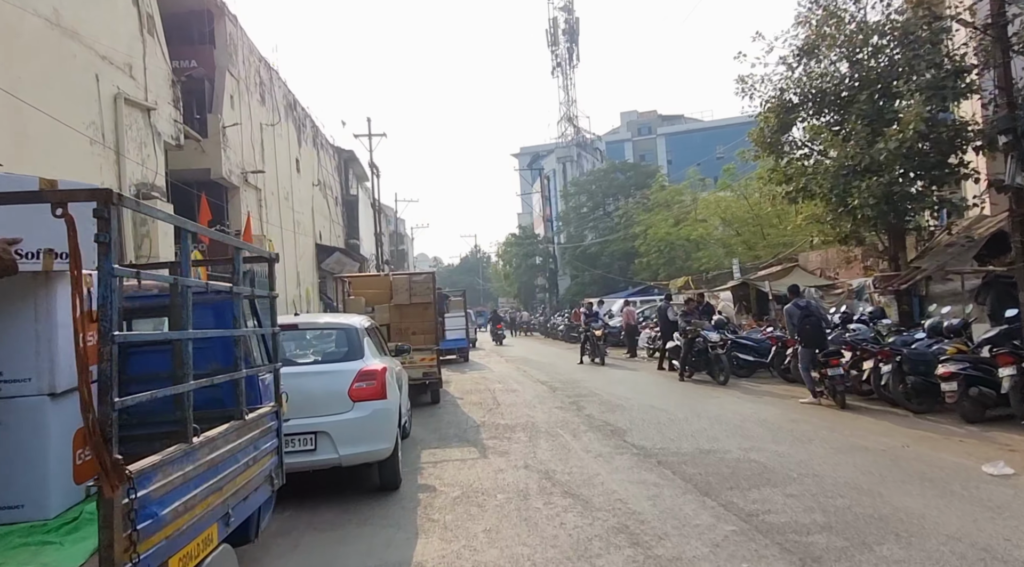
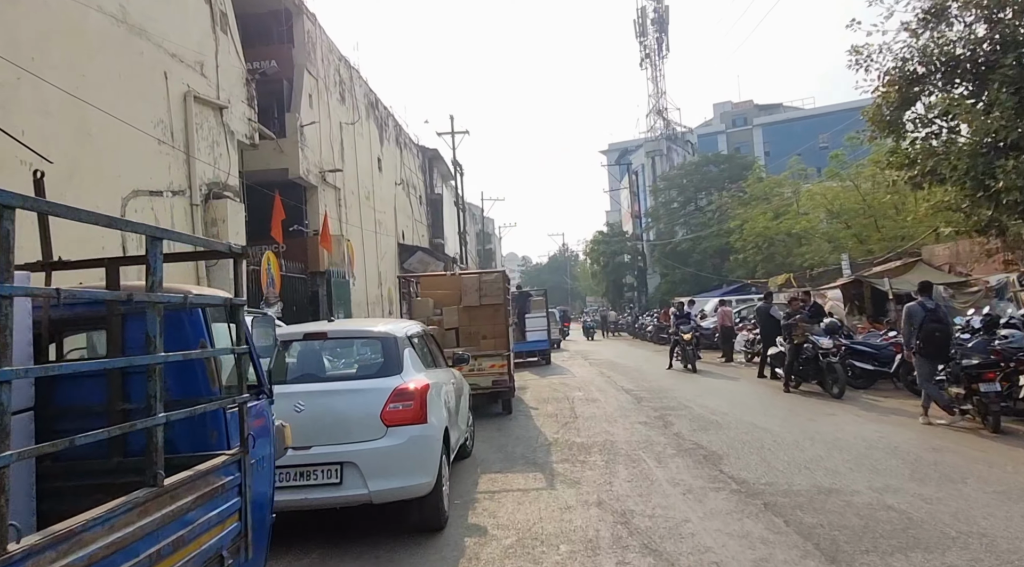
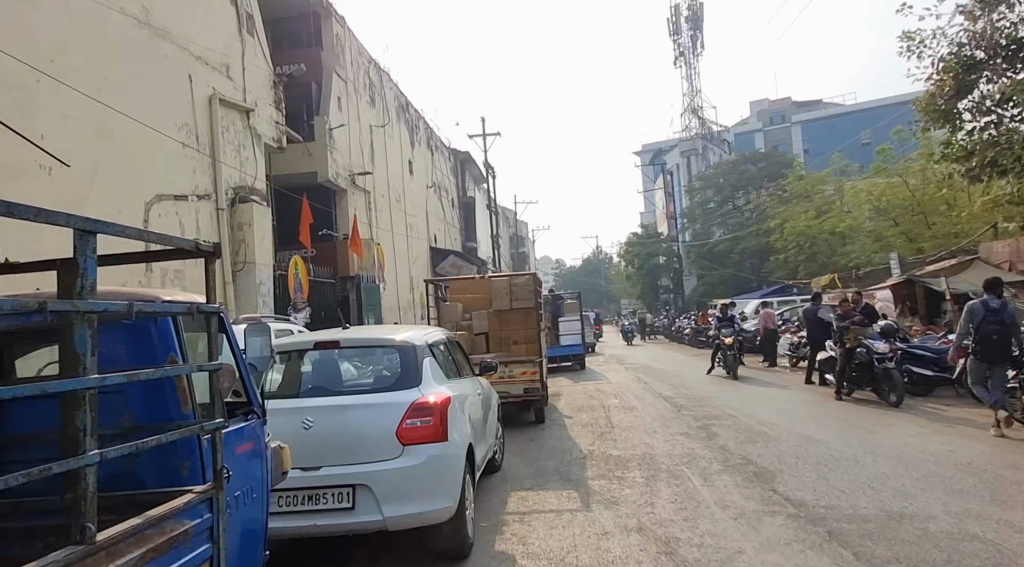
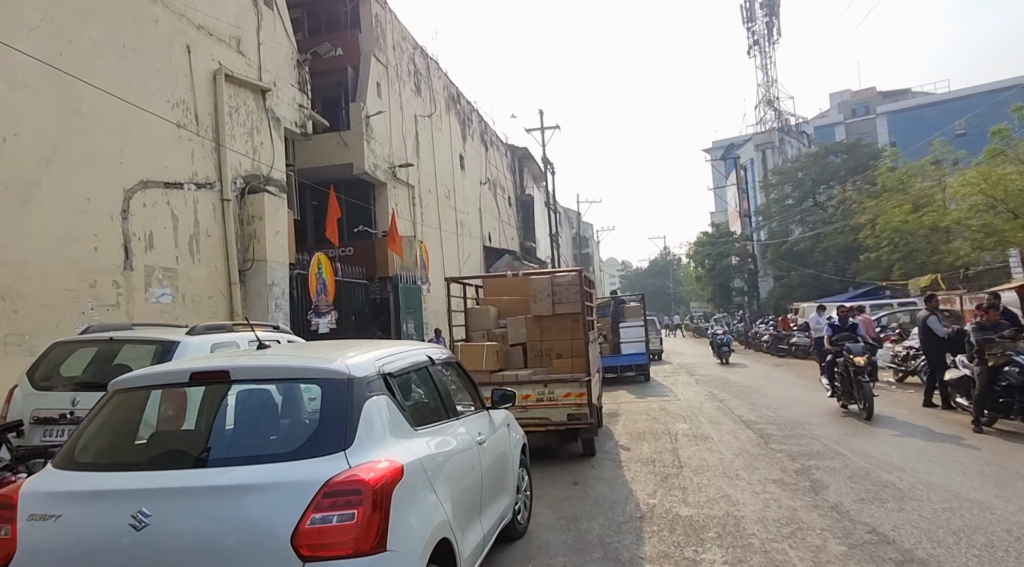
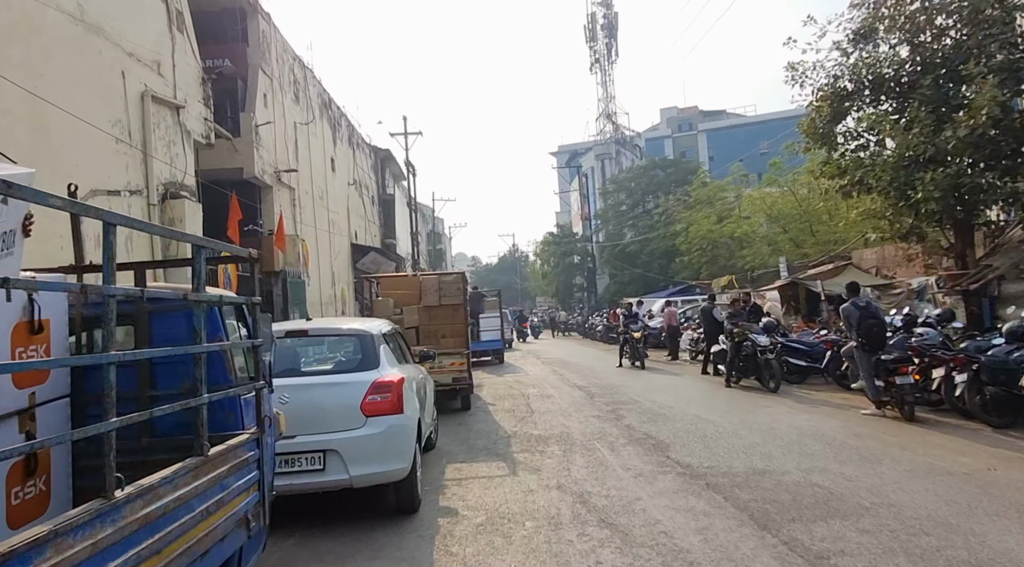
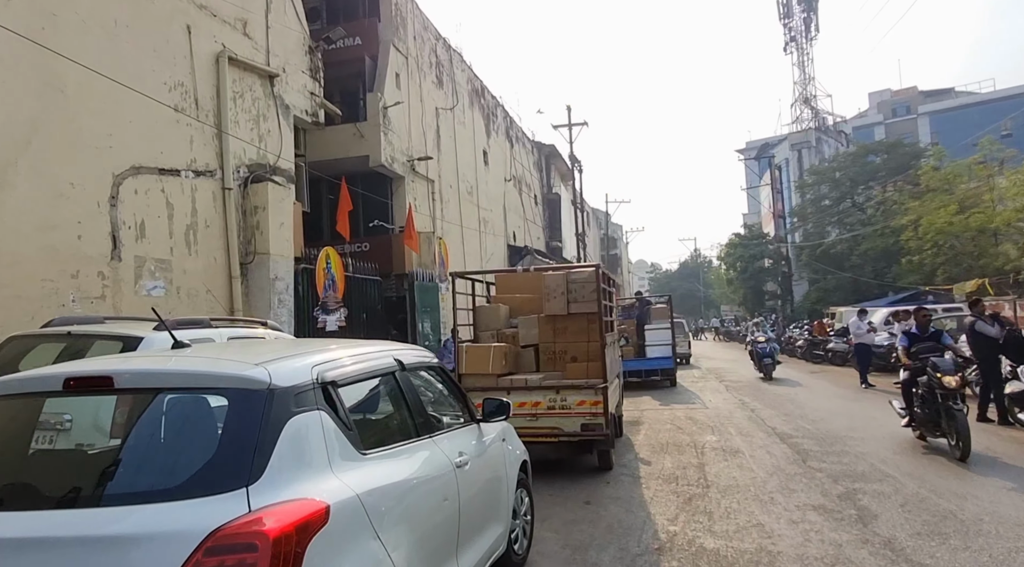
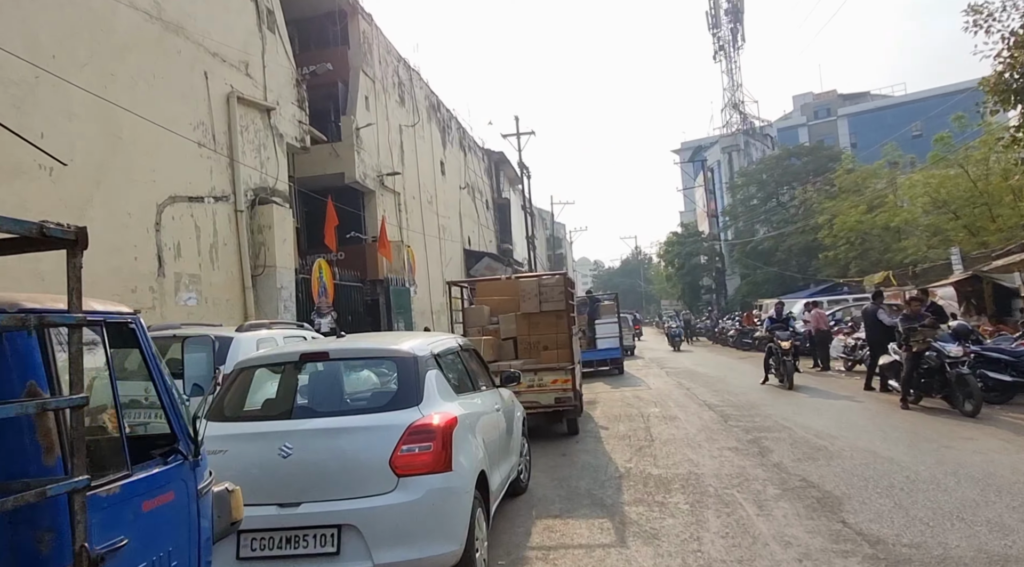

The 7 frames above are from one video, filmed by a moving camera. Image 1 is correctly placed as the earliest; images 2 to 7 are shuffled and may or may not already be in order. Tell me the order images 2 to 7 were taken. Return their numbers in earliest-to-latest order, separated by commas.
5, 2, 3, 7, 4, 6
